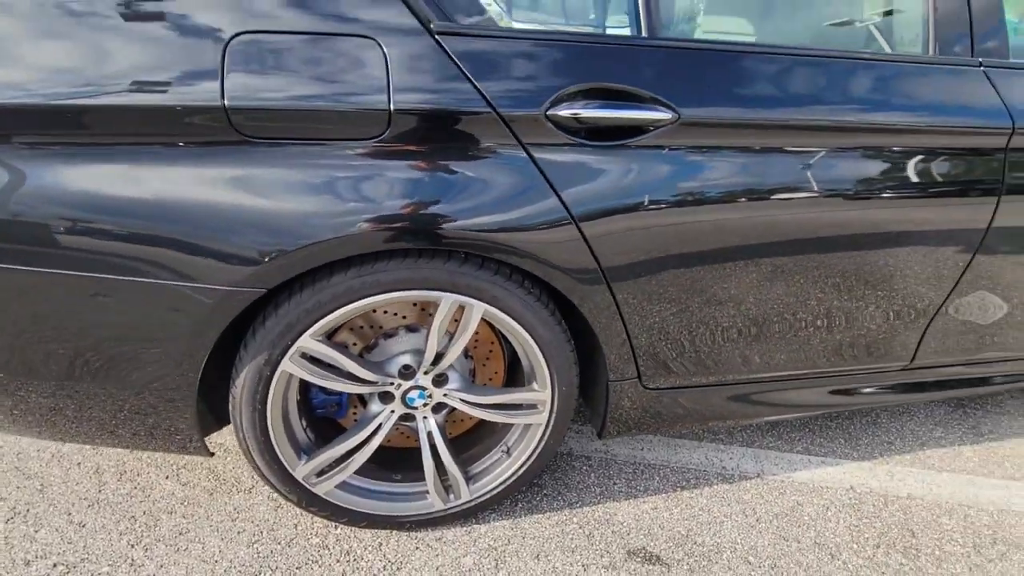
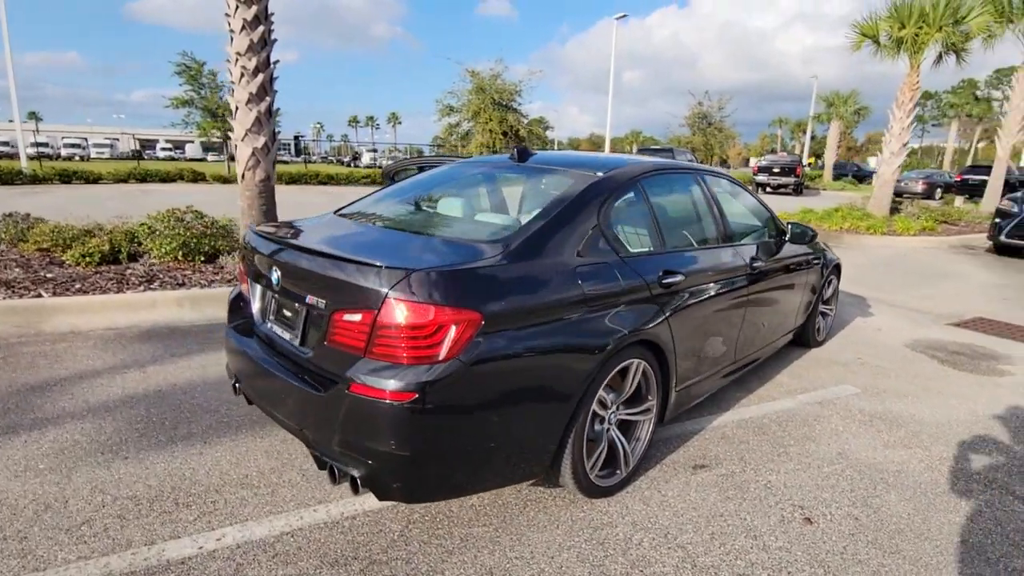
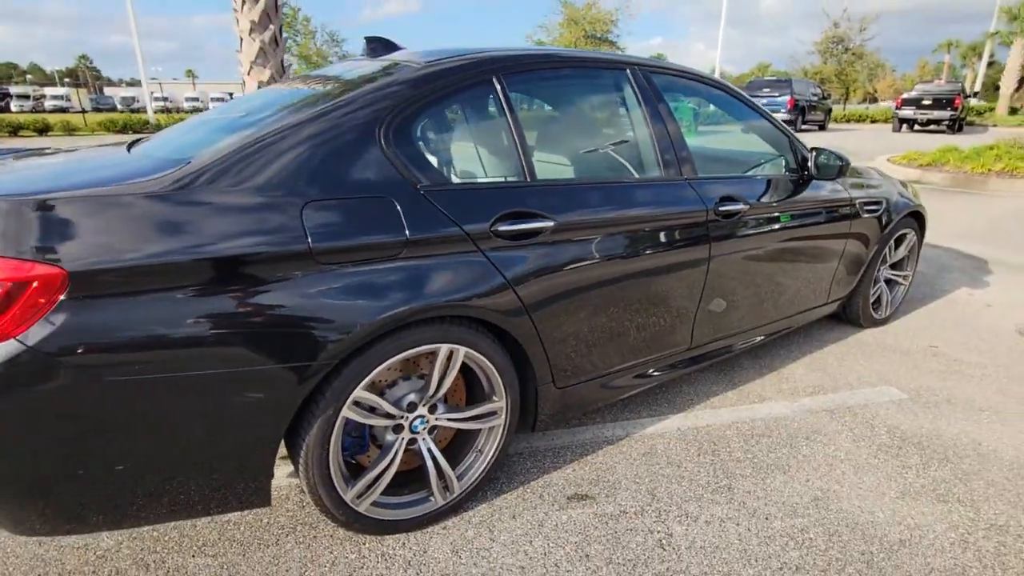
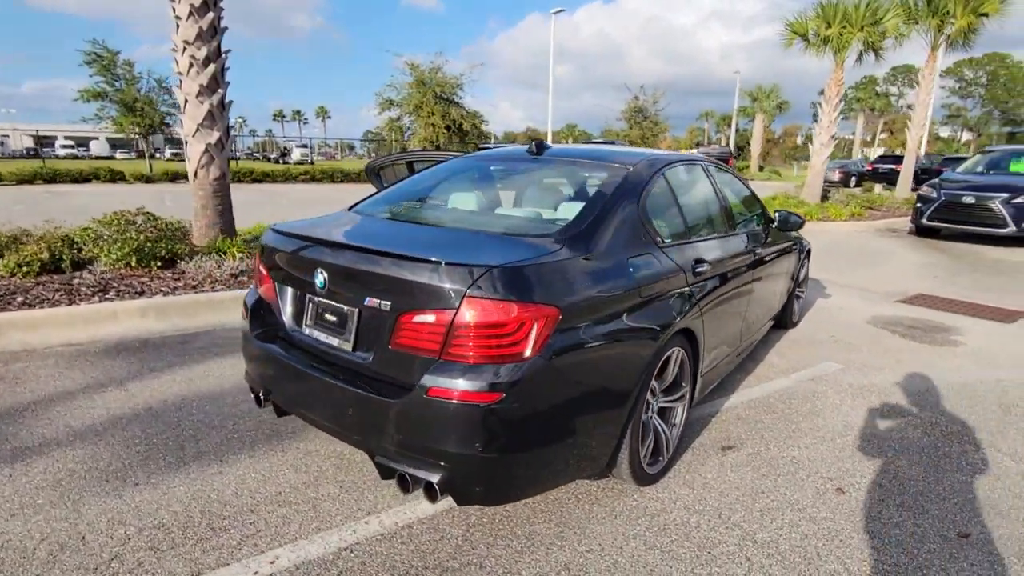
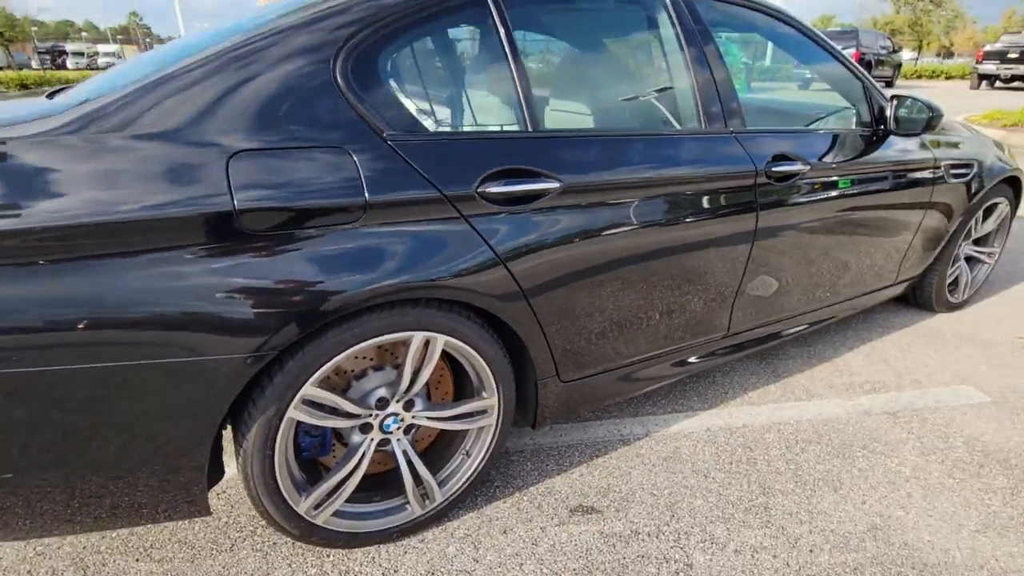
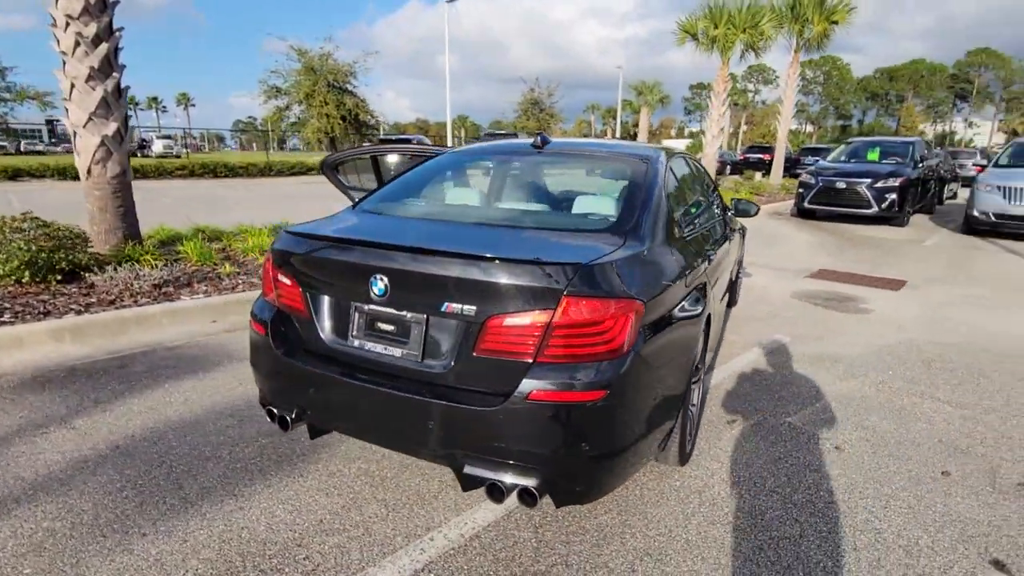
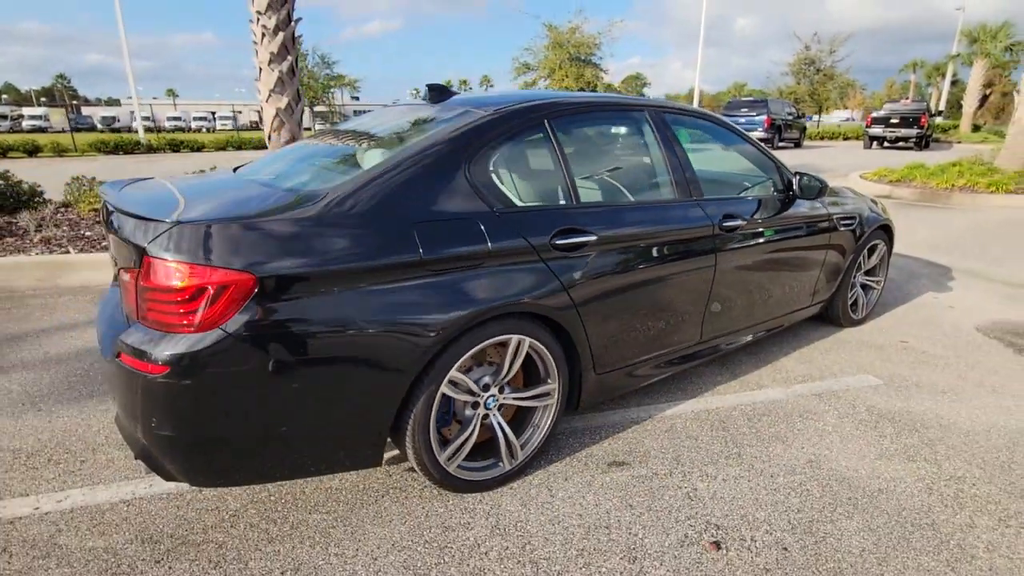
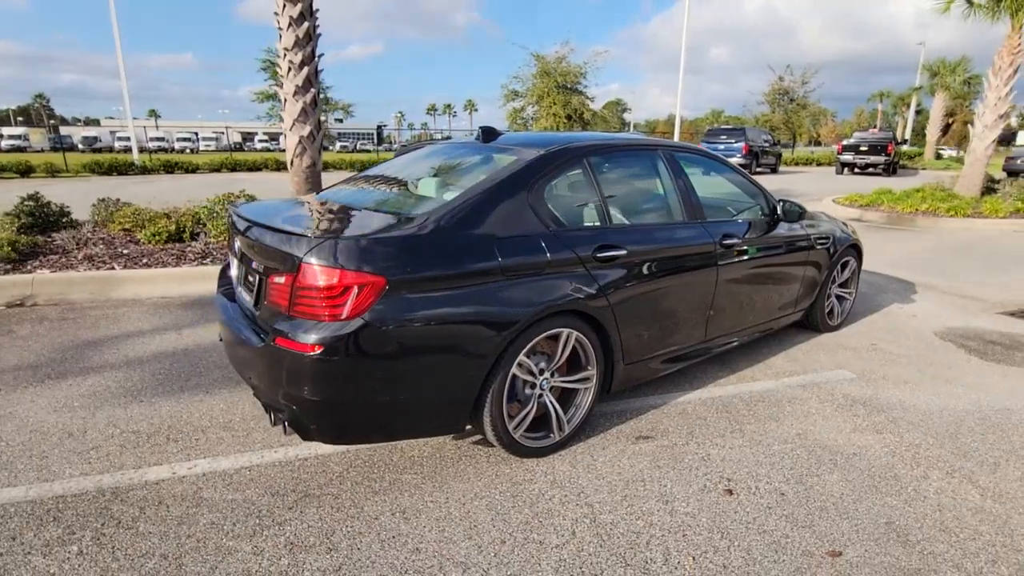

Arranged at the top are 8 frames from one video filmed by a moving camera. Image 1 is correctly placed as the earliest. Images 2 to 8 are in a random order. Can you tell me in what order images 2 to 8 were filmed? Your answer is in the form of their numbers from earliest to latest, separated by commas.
5, 3, 7, 8, 2, 4, 6
